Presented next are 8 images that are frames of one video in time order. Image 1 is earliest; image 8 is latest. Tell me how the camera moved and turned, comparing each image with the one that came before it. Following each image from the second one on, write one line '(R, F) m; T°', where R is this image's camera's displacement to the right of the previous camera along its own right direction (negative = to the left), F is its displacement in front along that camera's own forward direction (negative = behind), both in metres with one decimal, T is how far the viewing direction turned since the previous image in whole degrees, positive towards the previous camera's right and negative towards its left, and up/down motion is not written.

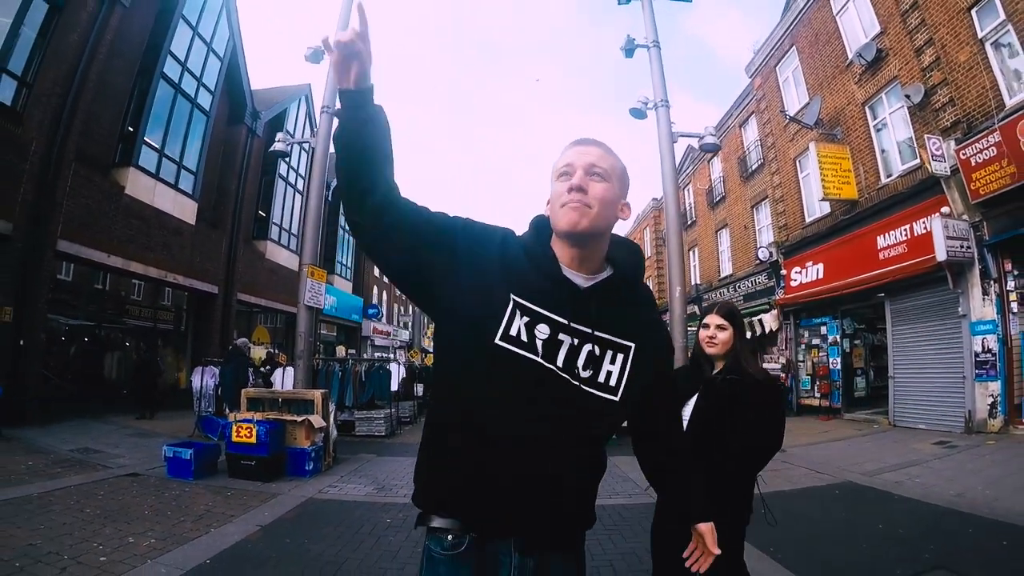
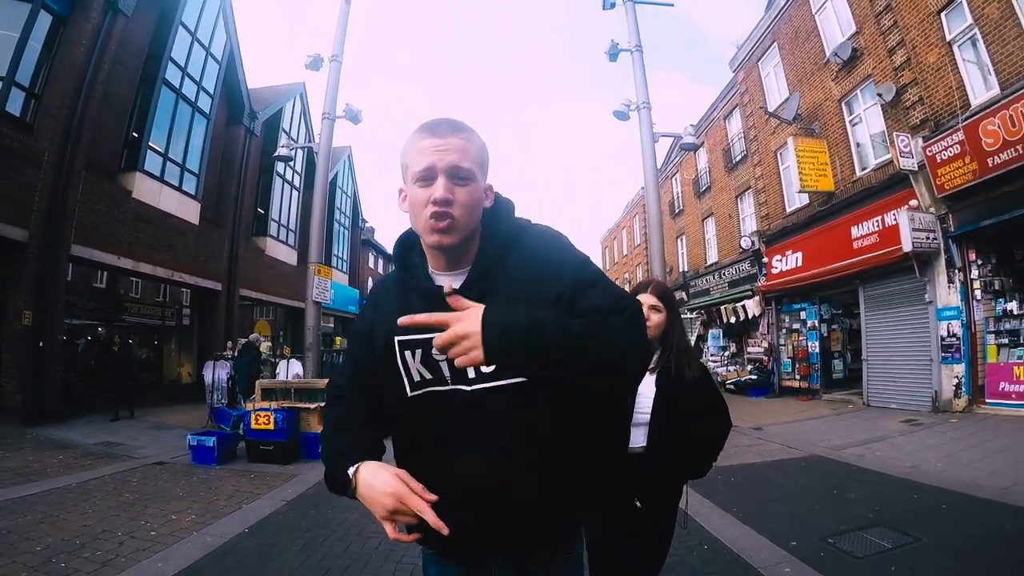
(0.0, -0.5) m; +1°
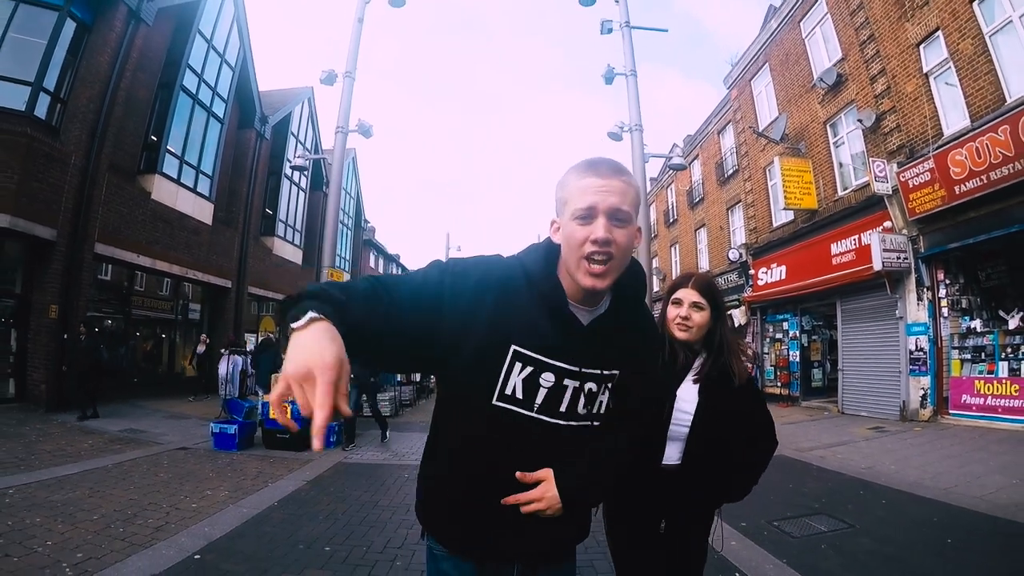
(0.0, -0.6) m; 0°
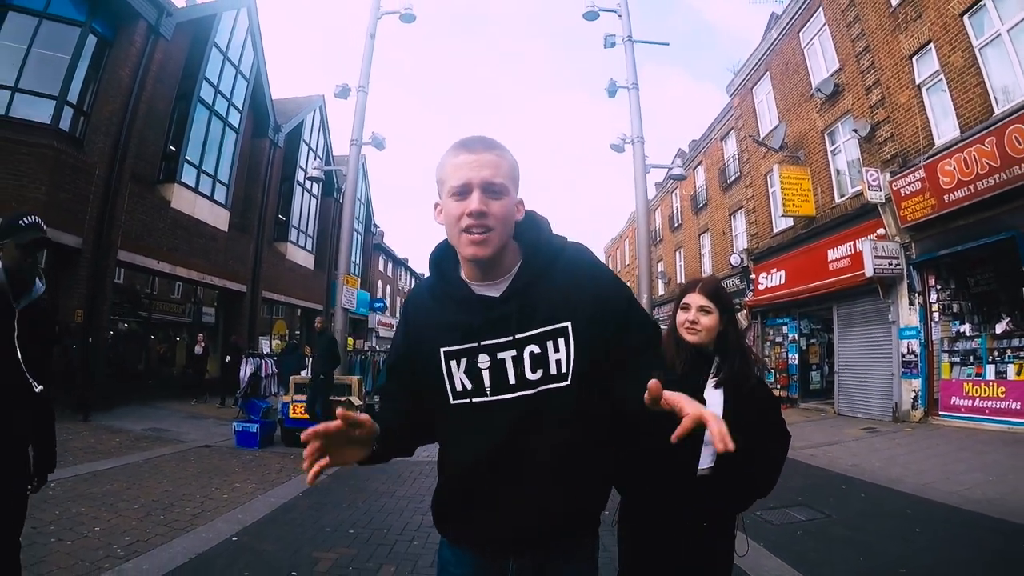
(0.0, -0.4) m; -1°
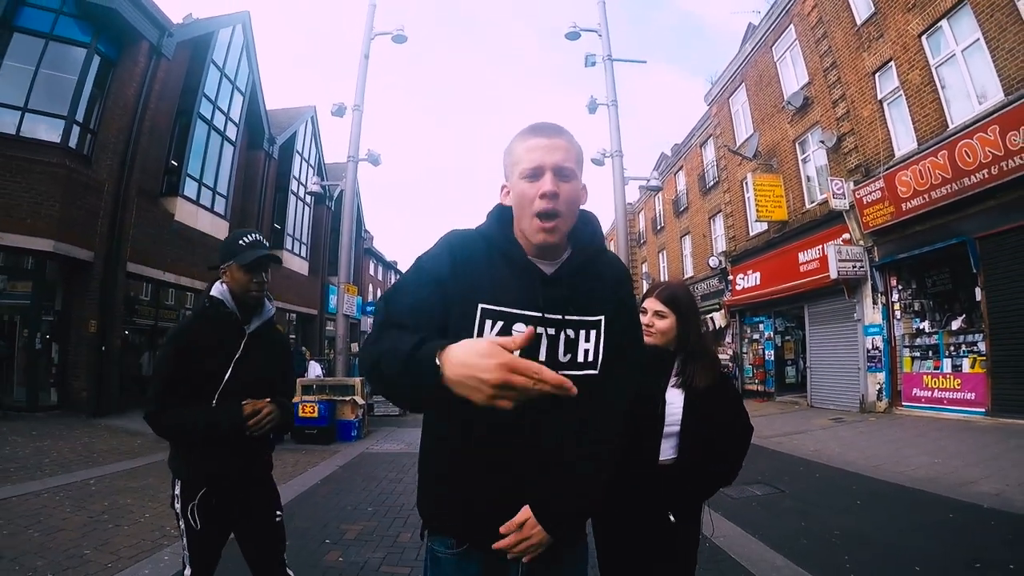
(0.0, -0.6) m; +1°
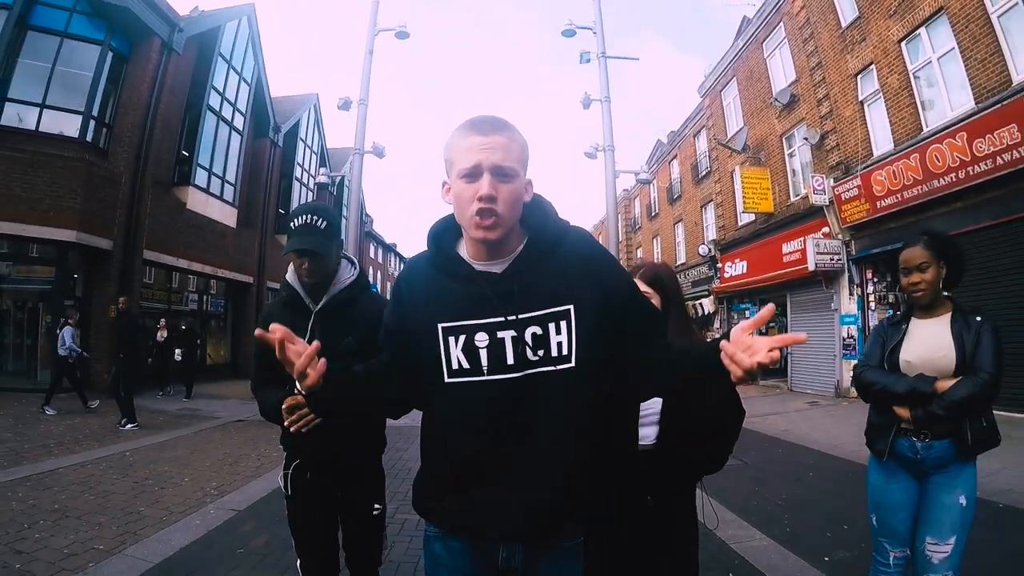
(+0.1, -0.6) m; 0°
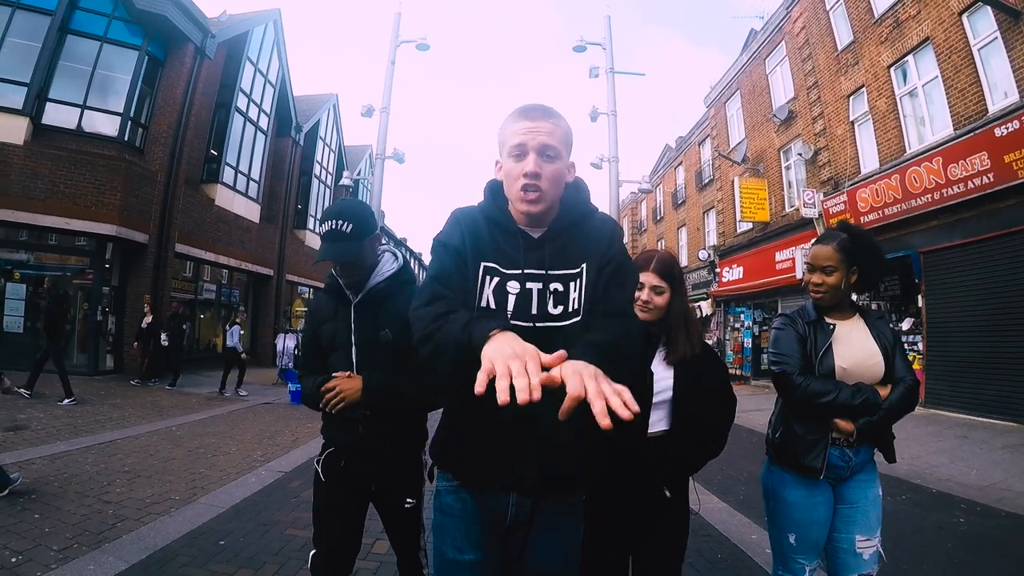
(0.0, -0.8) m; -1°
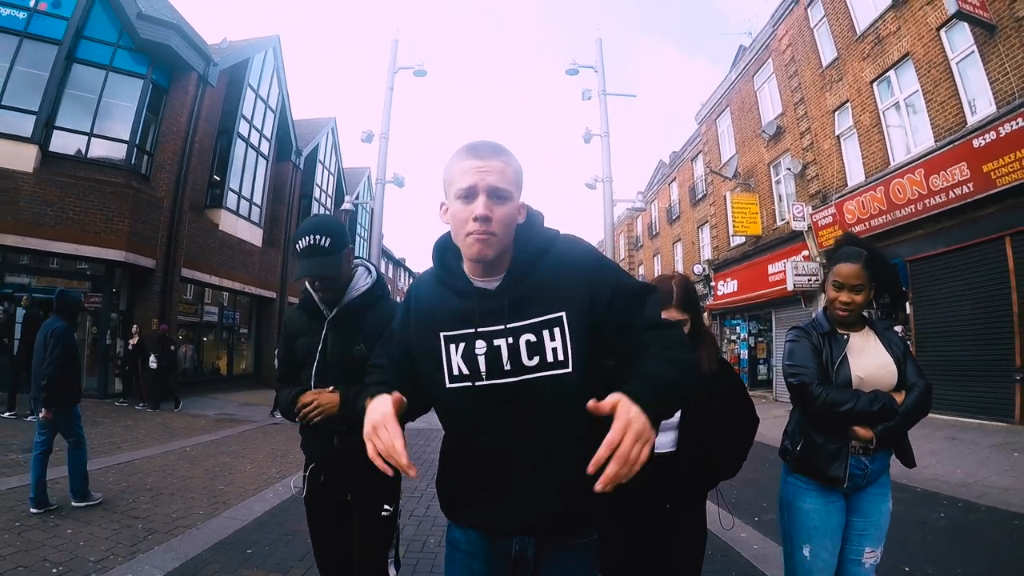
(-0.1, -0.3) m; 0°
